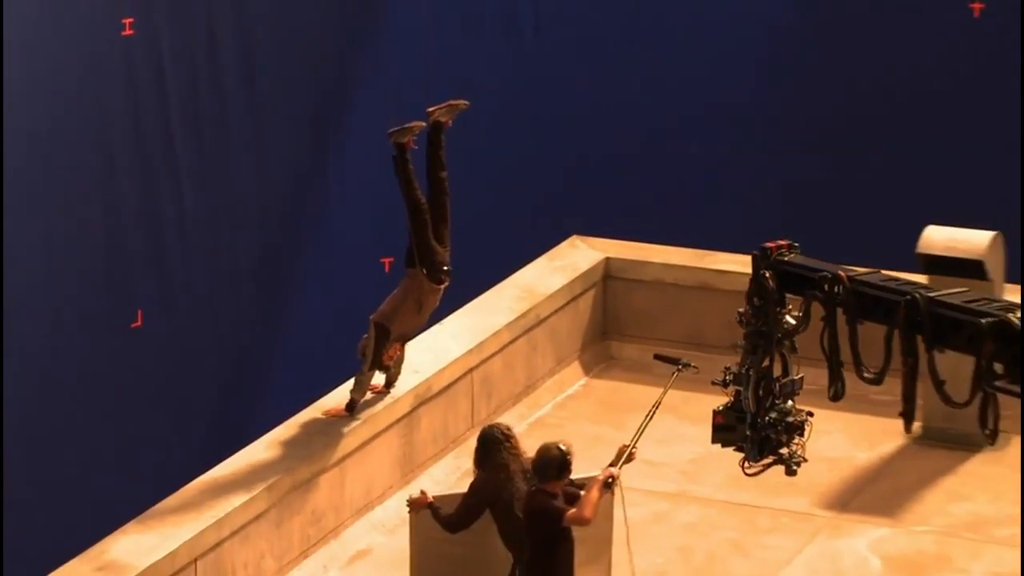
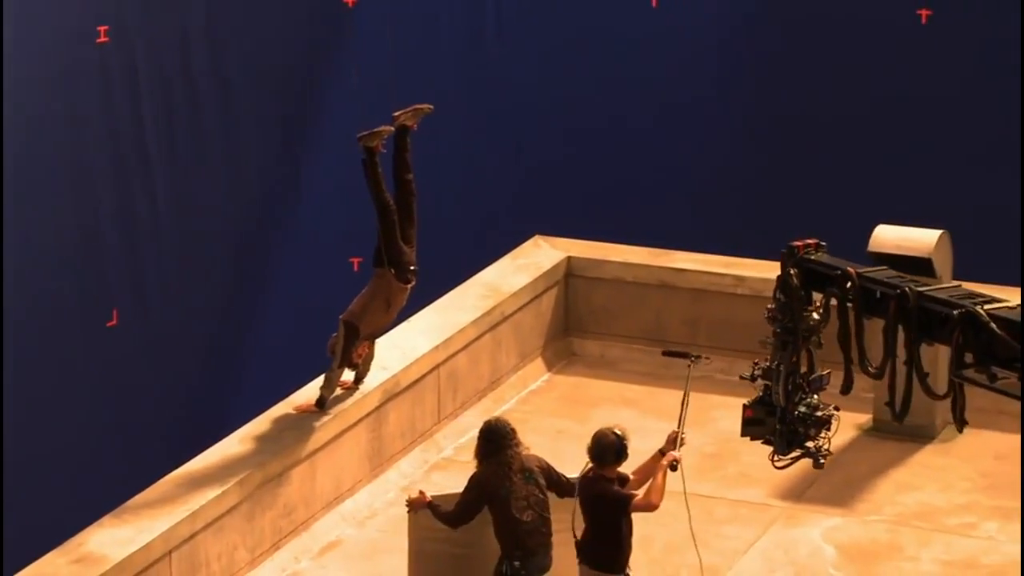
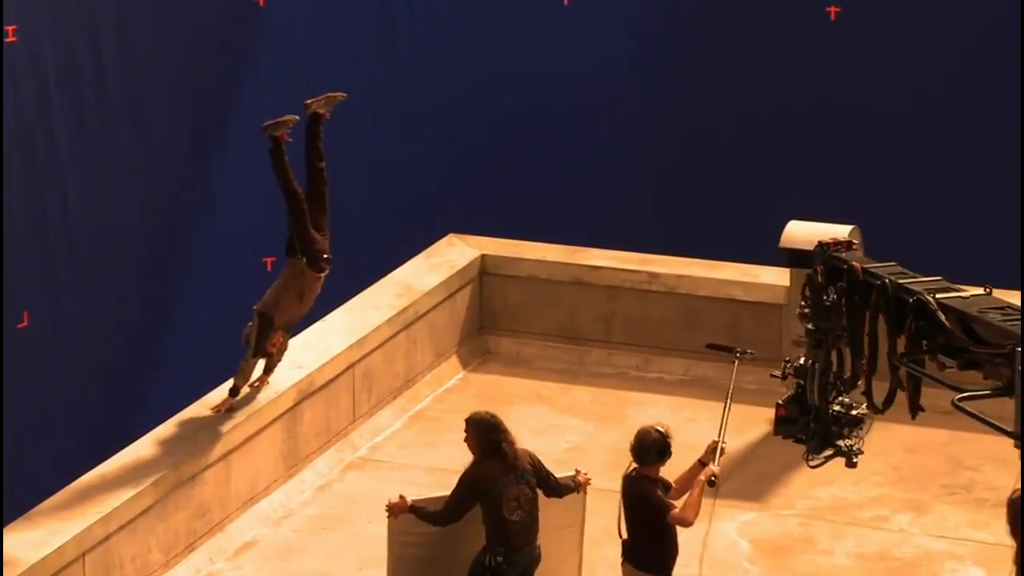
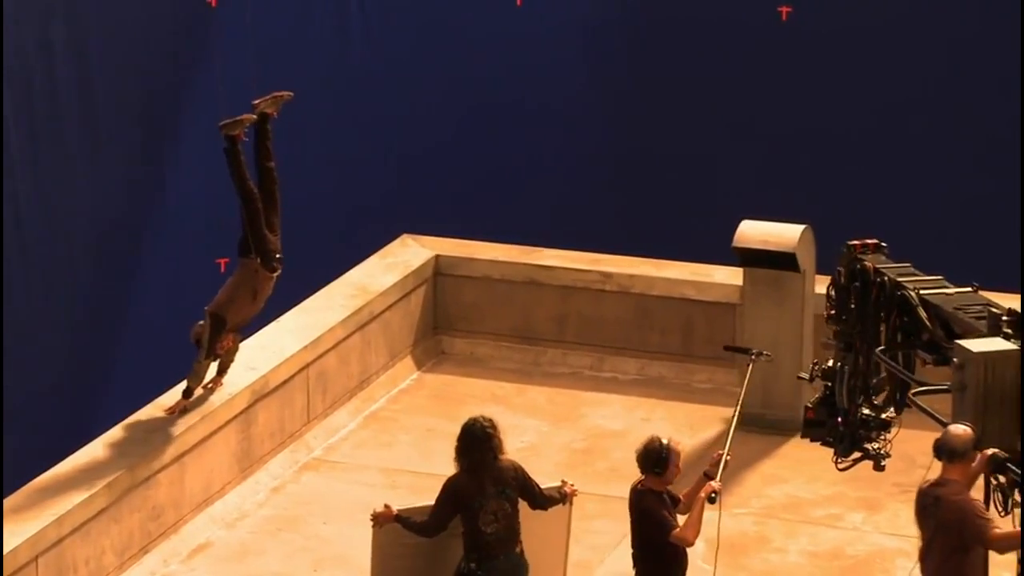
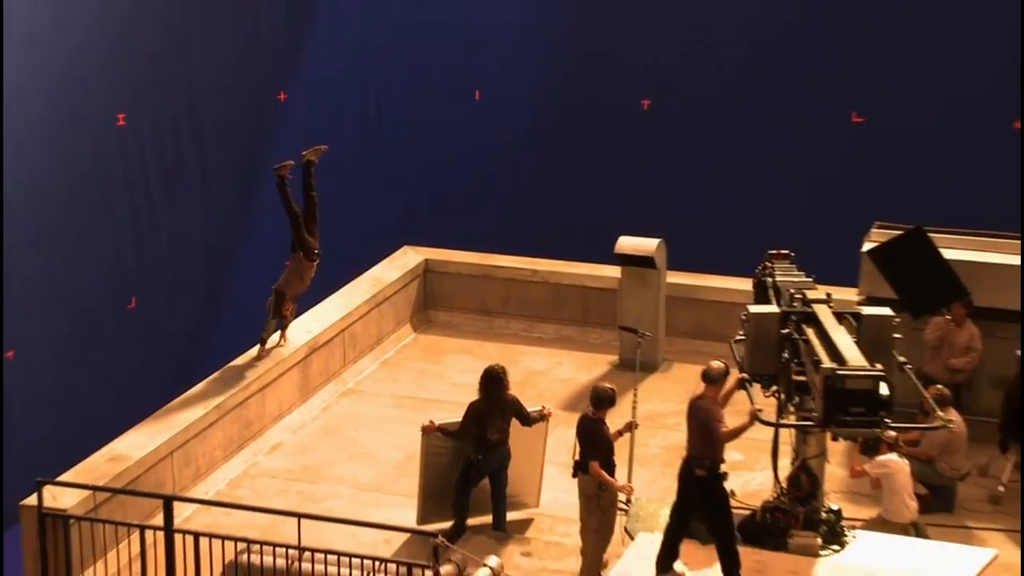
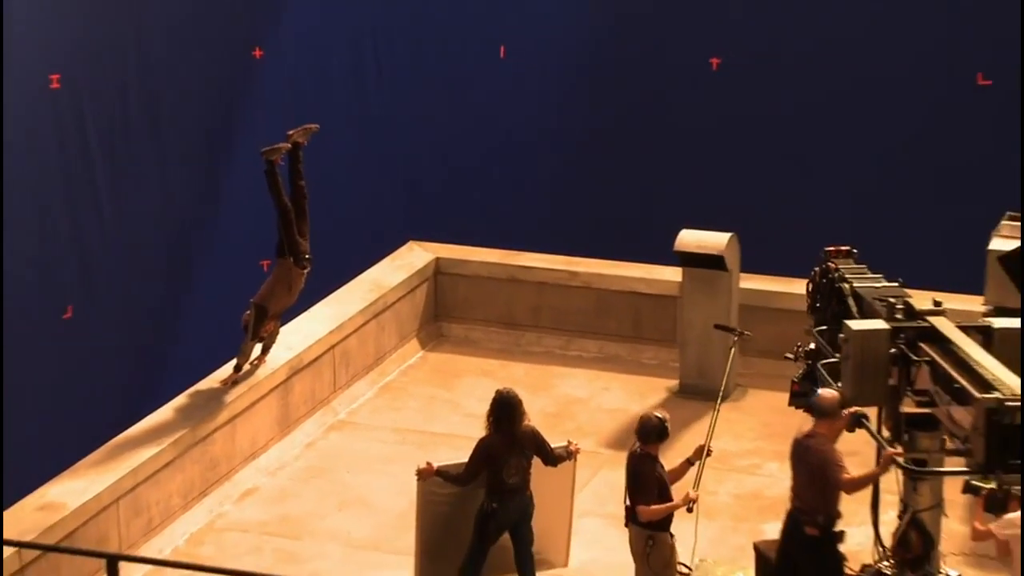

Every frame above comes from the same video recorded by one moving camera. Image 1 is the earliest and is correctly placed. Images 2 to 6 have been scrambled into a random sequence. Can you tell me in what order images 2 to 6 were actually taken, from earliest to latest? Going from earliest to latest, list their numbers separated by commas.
2, 3, 4, 6, 5
